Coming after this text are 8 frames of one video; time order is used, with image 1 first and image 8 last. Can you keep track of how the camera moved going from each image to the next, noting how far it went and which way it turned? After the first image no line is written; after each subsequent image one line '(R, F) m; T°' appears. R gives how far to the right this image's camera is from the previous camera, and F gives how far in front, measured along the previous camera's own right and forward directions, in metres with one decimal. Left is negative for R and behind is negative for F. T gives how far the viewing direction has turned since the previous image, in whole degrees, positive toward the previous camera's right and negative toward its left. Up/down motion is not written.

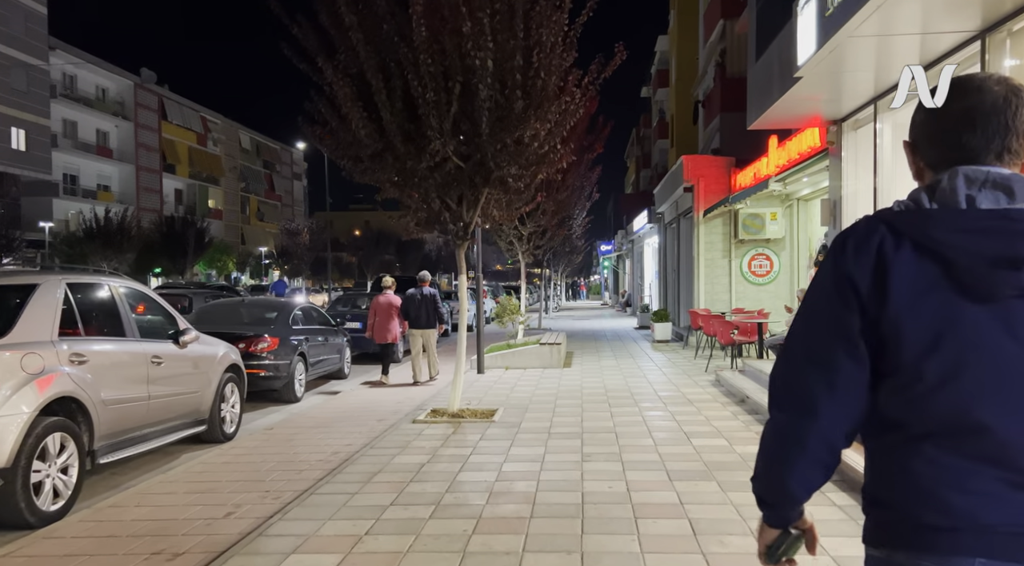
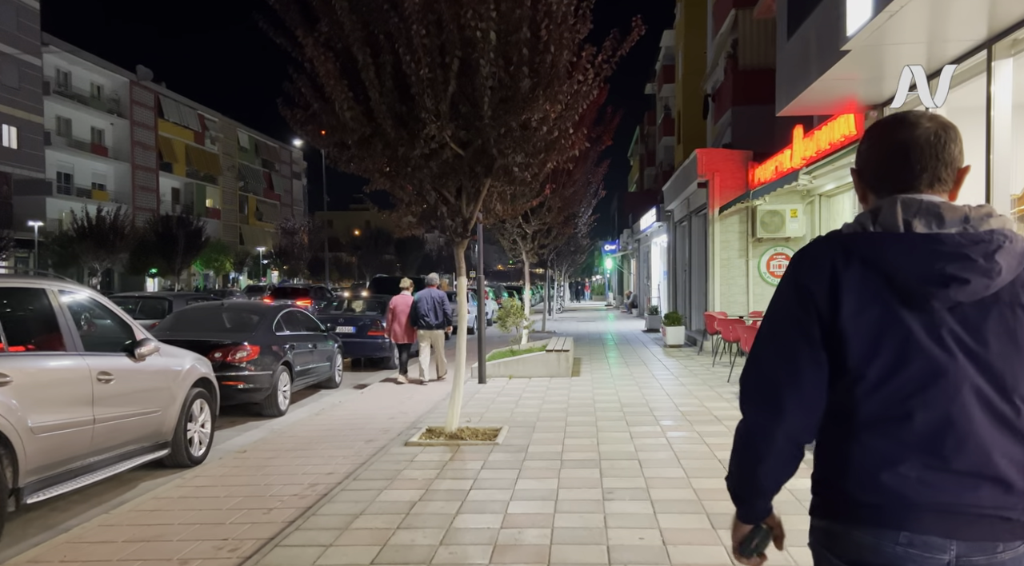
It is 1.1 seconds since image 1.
(0.0, +1.0) m; 0°
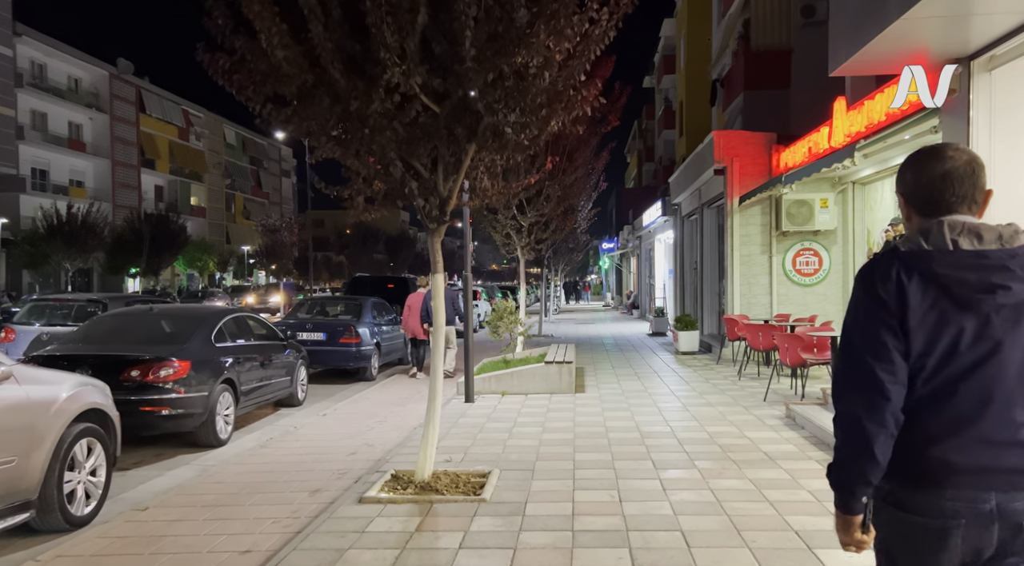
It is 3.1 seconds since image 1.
(0.0, +1.8) m; 0°
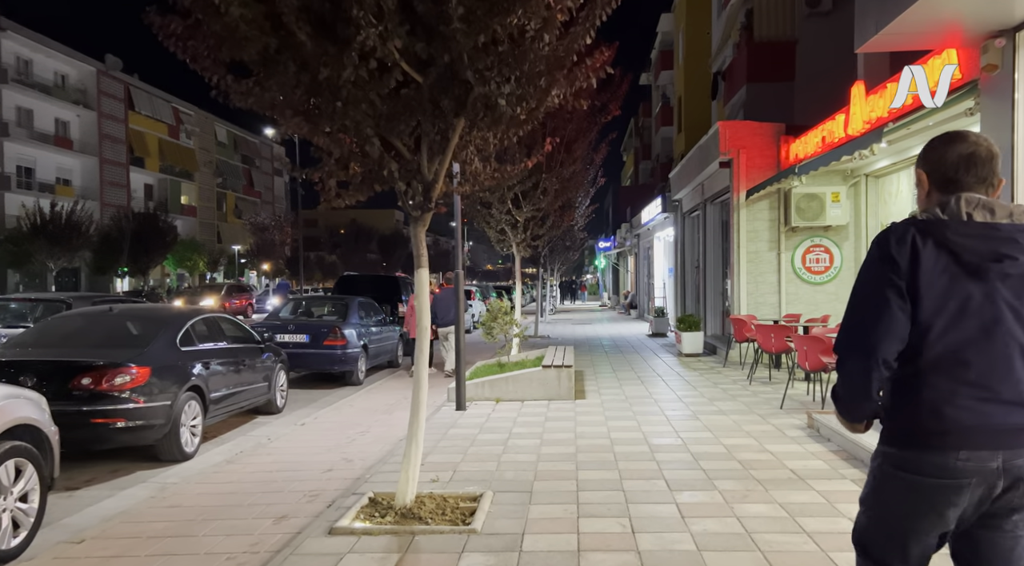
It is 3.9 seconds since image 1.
(0.0, +0.7) m; 0°
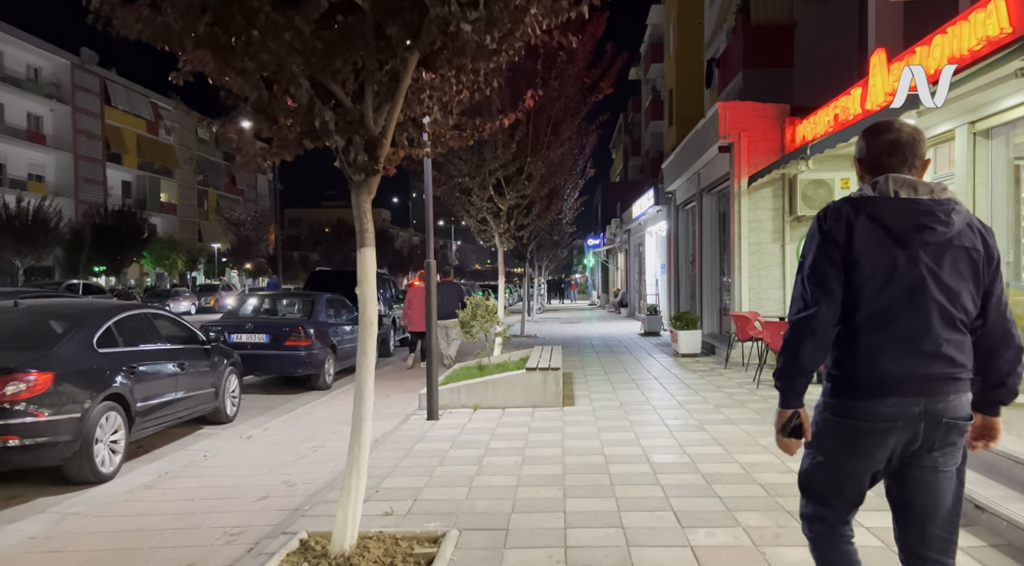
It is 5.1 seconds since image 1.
(+0.1, +1.1) m; +1°
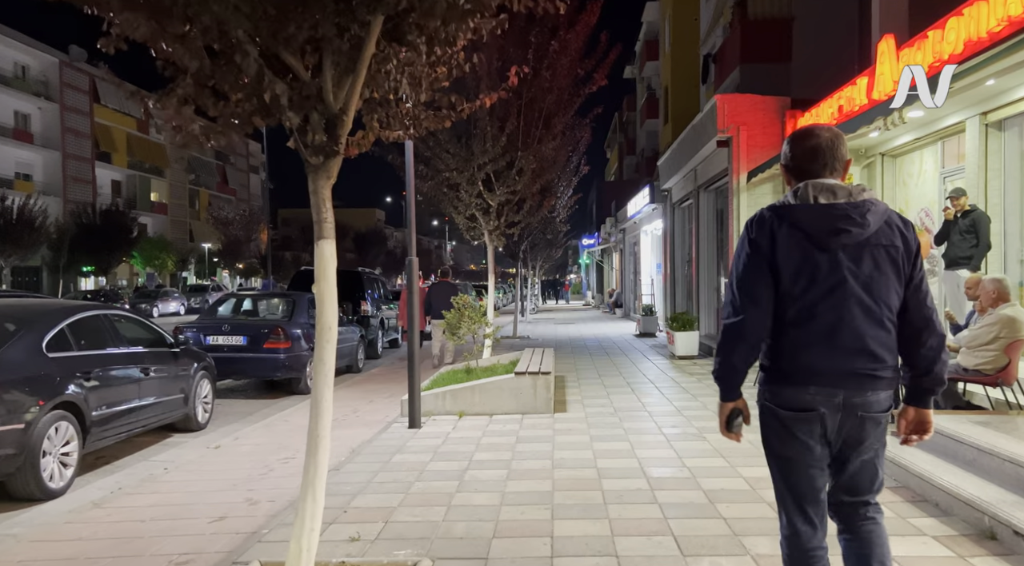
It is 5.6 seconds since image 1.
(+0.1, +0.5) m; 0°
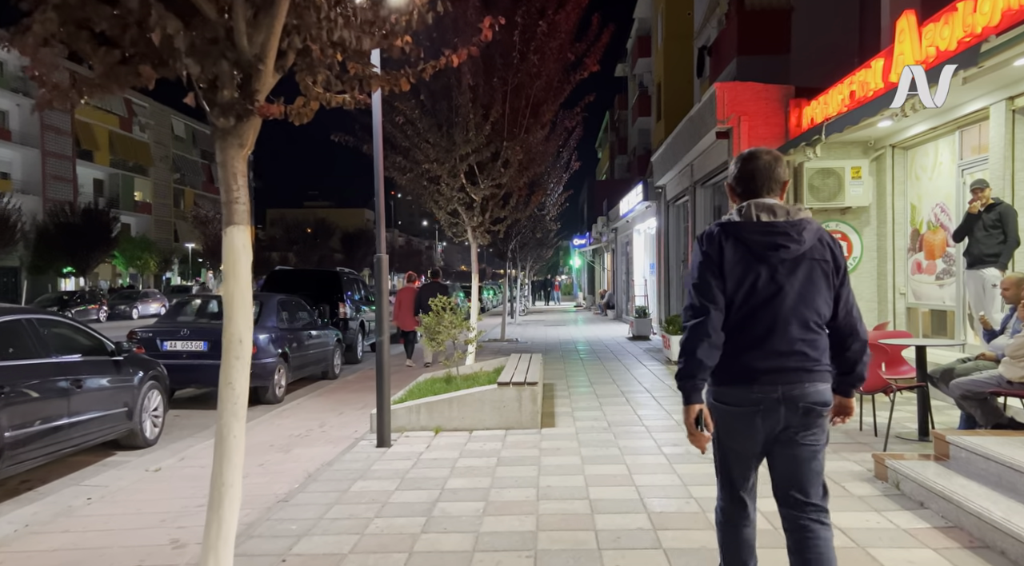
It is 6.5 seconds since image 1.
(+0.1, +0.8) m; +1°
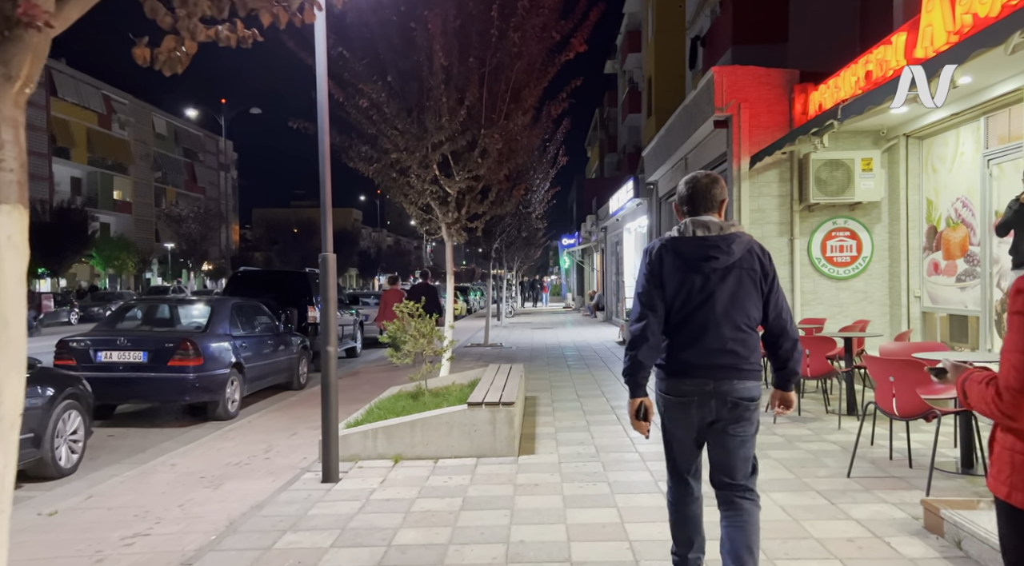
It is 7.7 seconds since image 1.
(+0.2, +1.0) m; +1°
